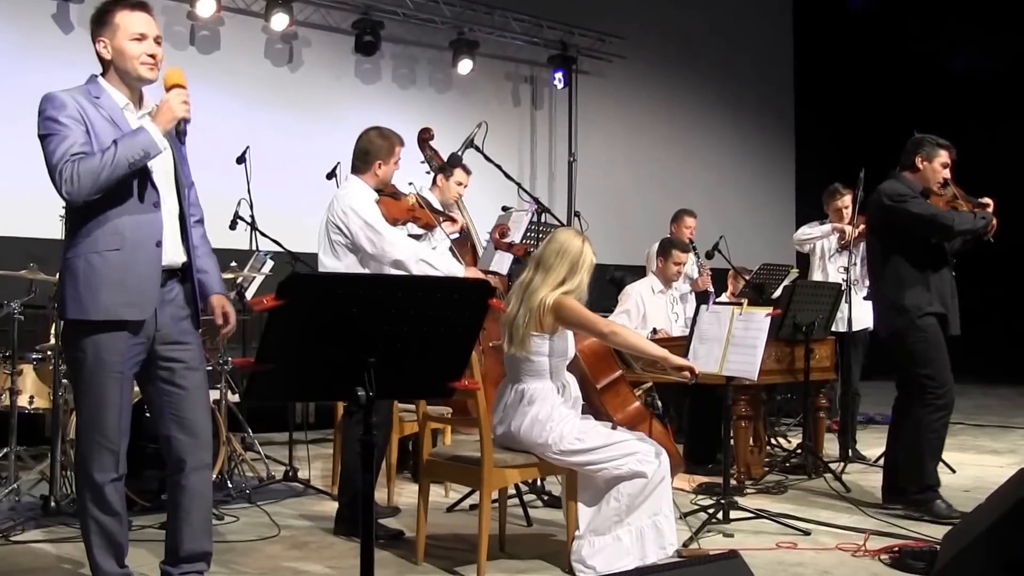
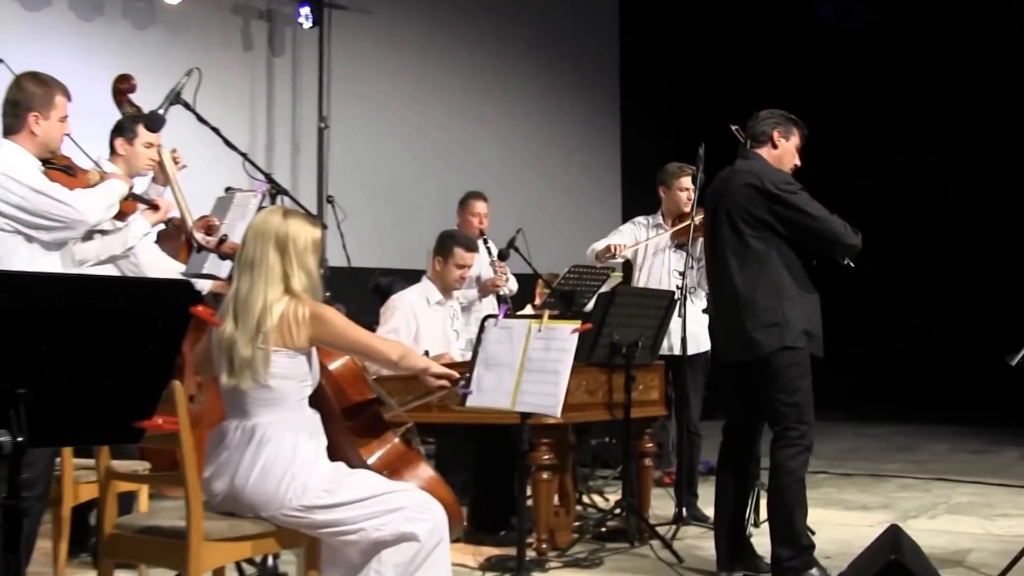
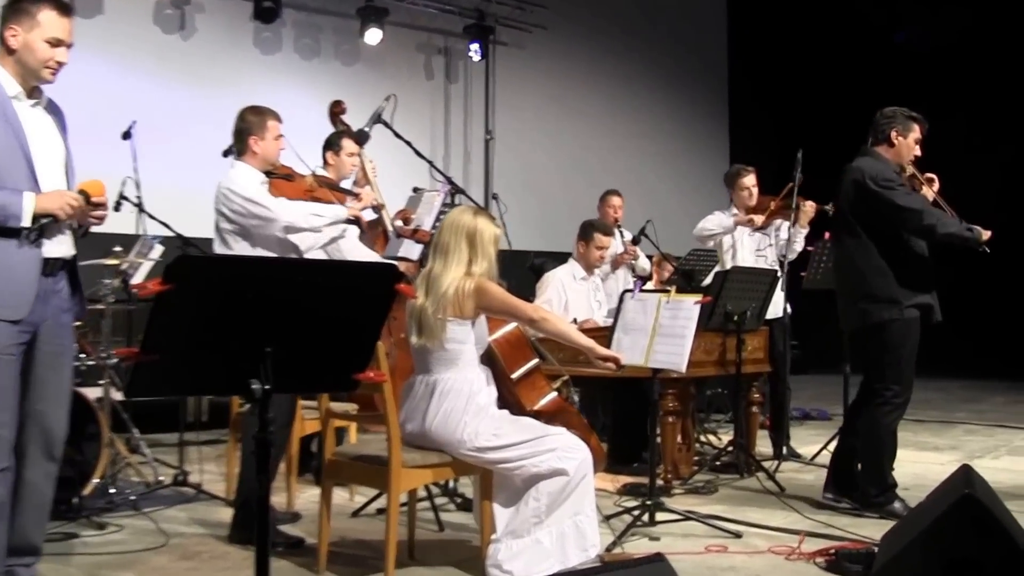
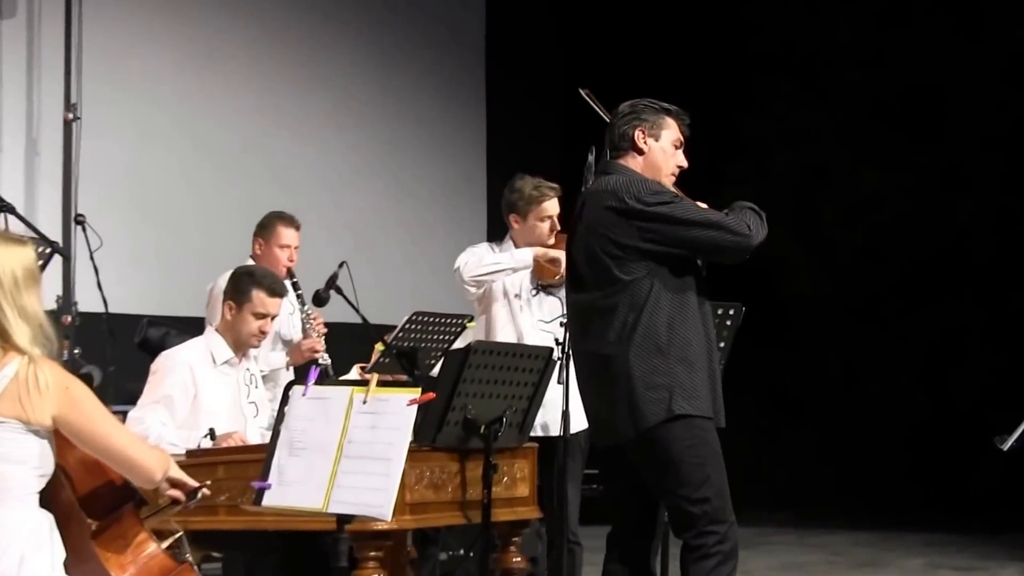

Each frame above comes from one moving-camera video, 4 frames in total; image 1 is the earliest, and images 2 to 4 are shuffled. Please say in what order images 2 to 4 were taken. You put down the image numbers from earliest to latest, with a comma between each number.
3, 2, 4
